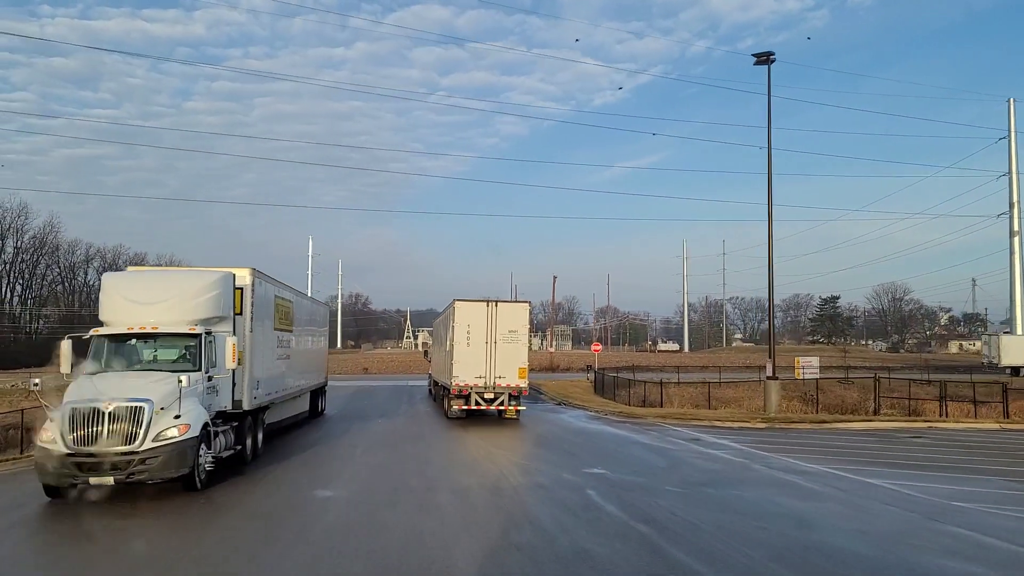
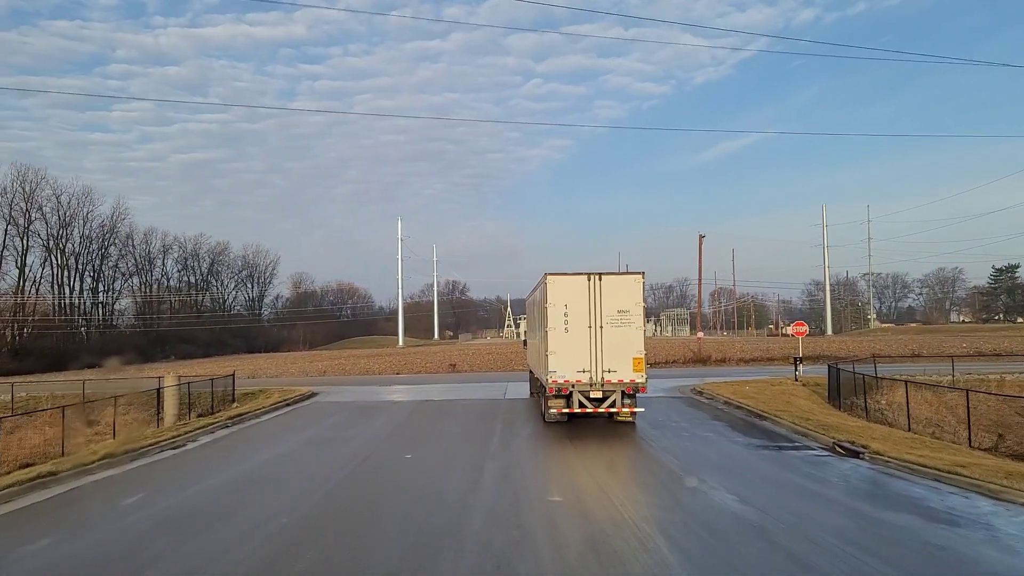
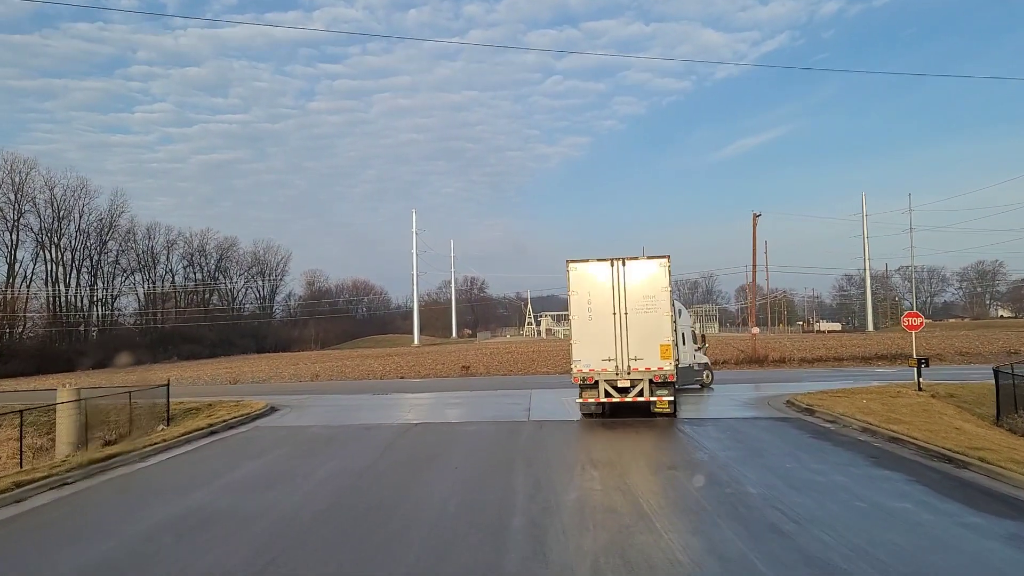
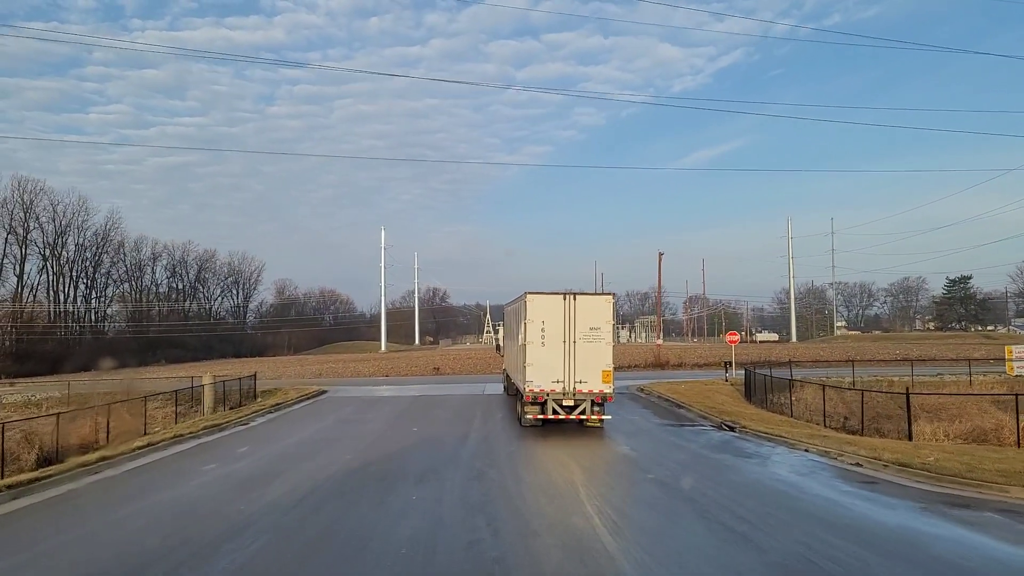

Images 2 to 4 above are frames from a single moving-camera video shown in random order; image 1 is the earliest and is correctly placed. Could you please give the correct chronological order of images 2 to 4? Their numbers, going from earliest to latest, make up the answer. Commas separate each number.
4, 2, 3
